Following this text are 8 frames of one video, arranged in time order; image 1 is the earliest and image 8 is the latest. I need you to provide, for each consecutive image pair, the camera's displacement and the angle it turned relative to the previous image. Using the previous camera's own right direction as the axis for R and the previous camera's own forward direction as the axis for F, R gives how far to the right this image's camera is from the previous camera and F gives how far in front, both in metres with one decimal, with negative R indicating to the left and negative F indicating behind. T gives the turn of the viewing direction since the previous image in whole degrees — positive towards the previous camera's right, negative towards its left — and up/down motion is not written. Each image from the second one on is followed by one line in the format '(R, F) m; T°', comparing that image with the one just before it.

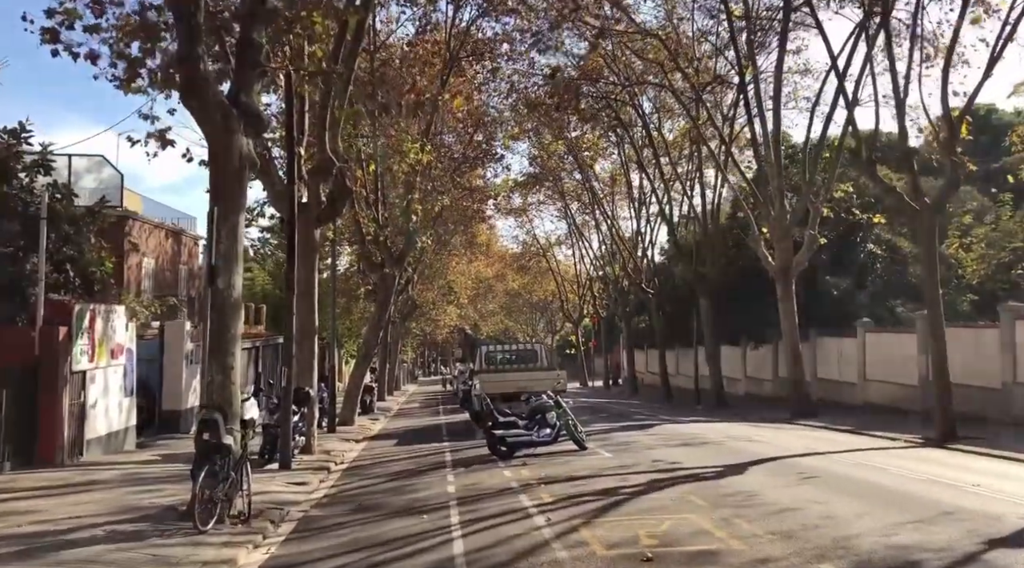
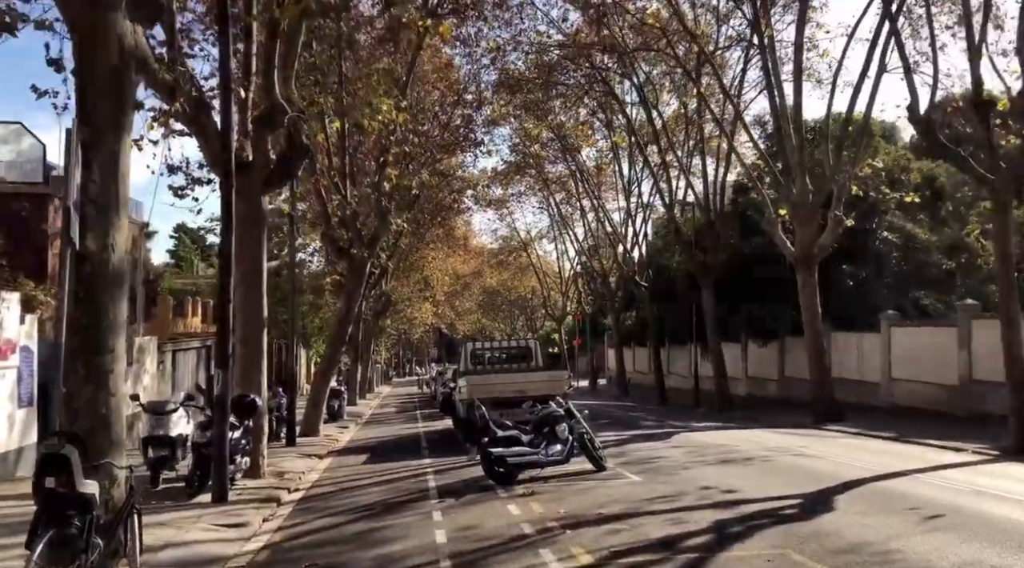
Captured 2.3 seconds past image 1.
(-0.3, +3.1) m; +2°
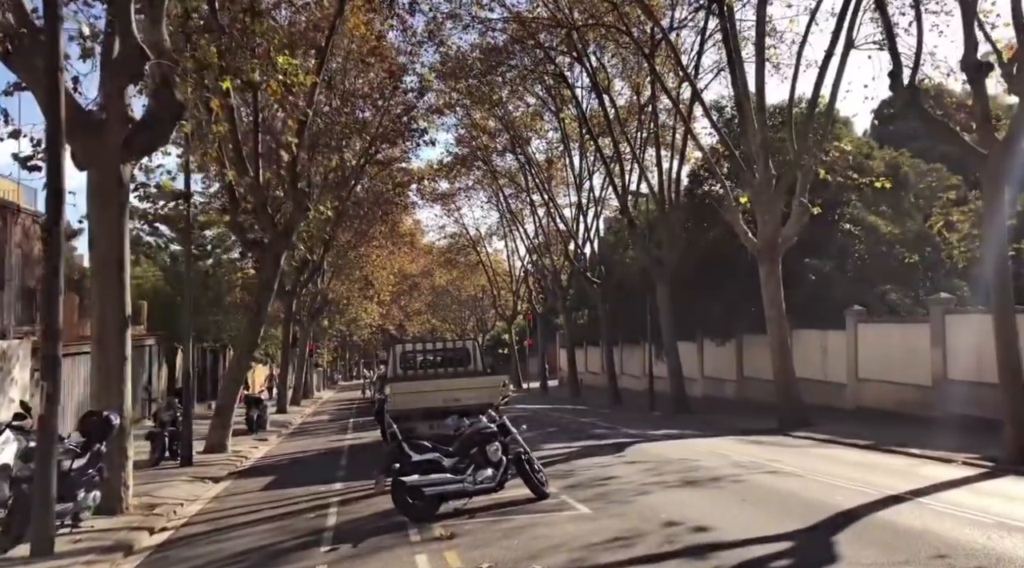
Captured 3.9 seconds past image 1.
(+0.4, +2.2) m; +3°
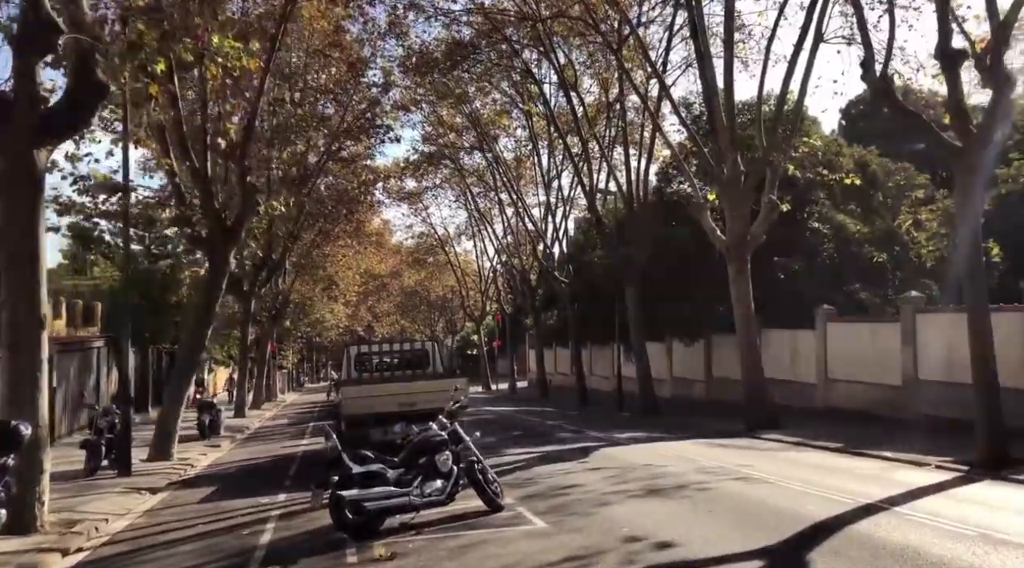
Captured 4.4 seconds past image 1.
(+0.2, +0.7) m; +2°
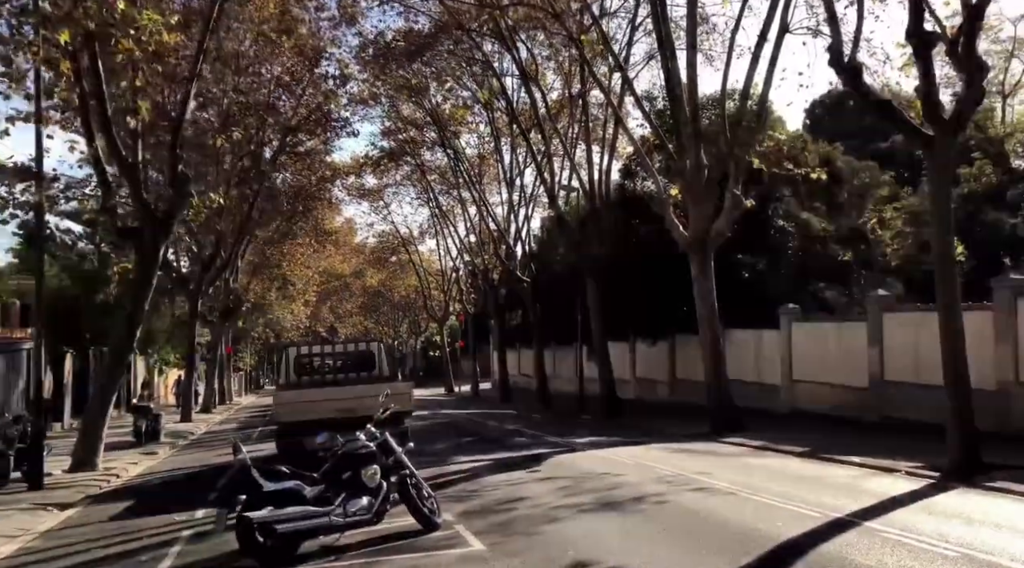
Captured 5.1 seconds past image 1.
(+0.3, +0.9) m; +2°
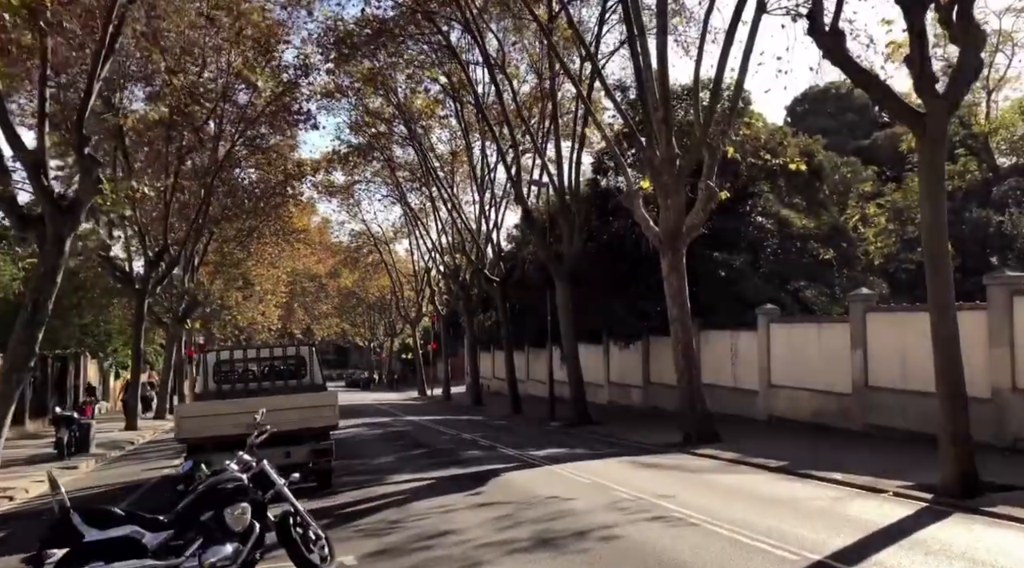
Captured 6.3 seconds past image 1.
(+0.6, +1.5) m; +1°
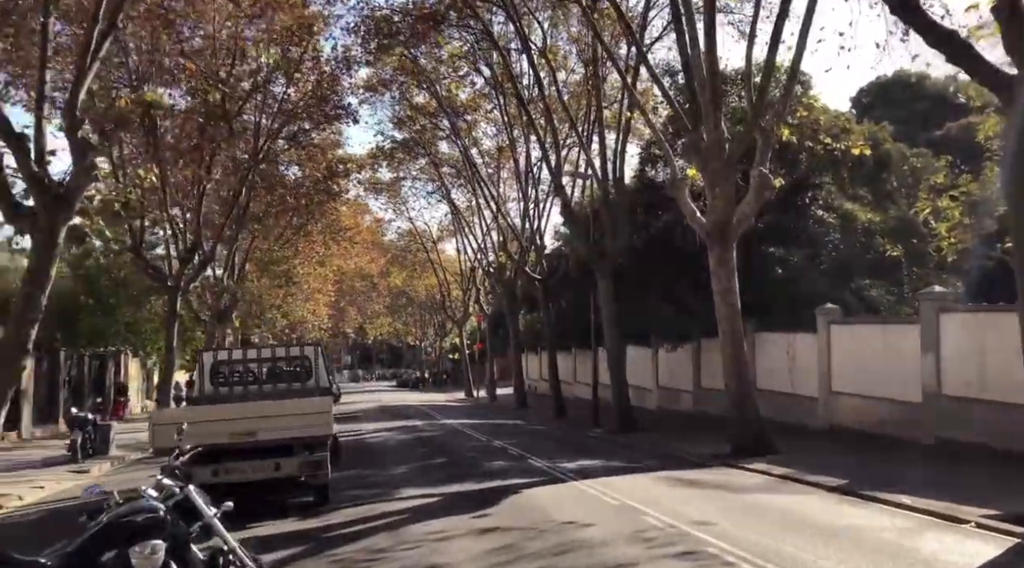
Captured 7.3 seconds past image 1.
(+0.5, +1.4) m; -4°
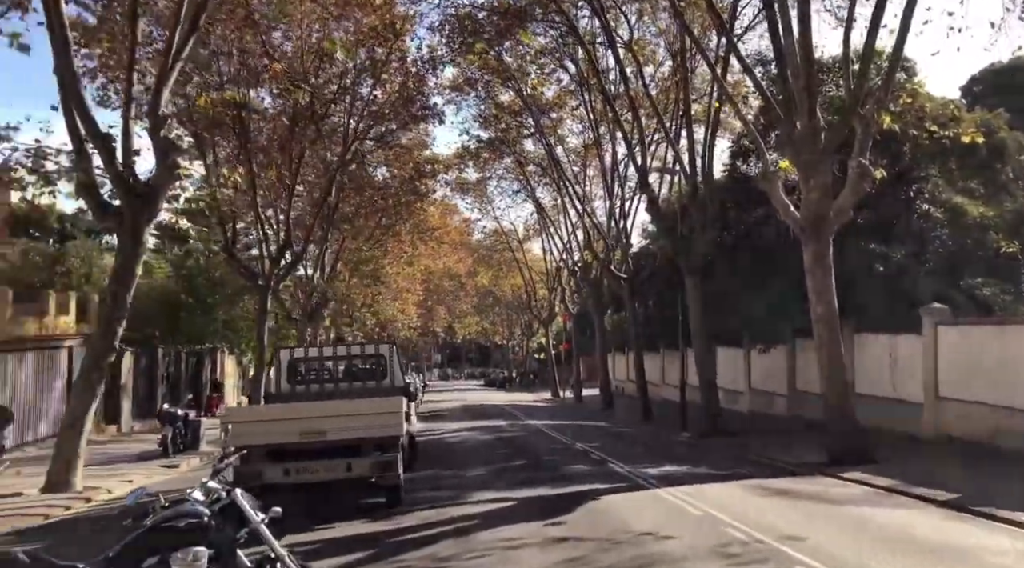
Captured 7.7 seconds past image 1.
(+0.2, +0.5) m; -6°
